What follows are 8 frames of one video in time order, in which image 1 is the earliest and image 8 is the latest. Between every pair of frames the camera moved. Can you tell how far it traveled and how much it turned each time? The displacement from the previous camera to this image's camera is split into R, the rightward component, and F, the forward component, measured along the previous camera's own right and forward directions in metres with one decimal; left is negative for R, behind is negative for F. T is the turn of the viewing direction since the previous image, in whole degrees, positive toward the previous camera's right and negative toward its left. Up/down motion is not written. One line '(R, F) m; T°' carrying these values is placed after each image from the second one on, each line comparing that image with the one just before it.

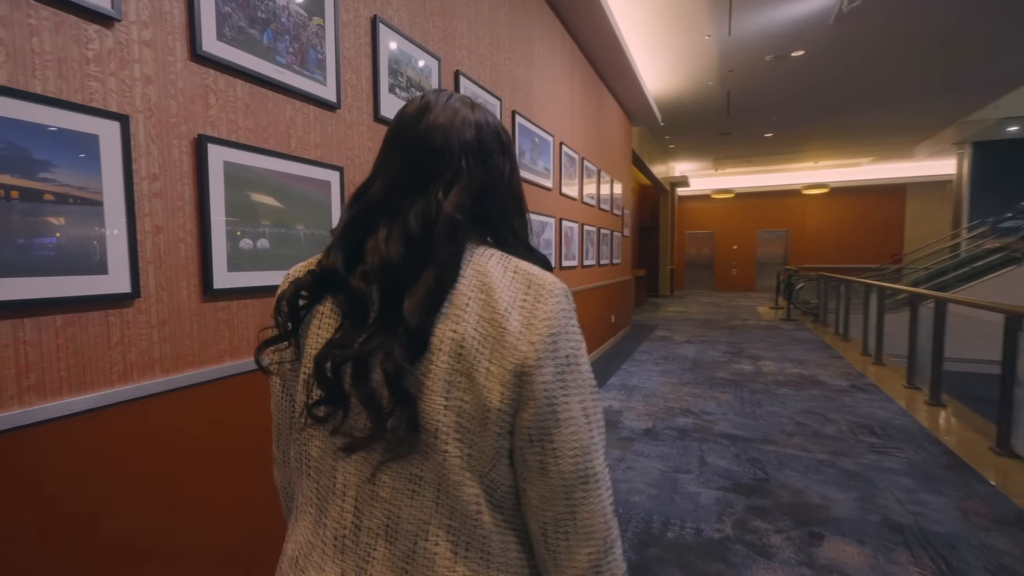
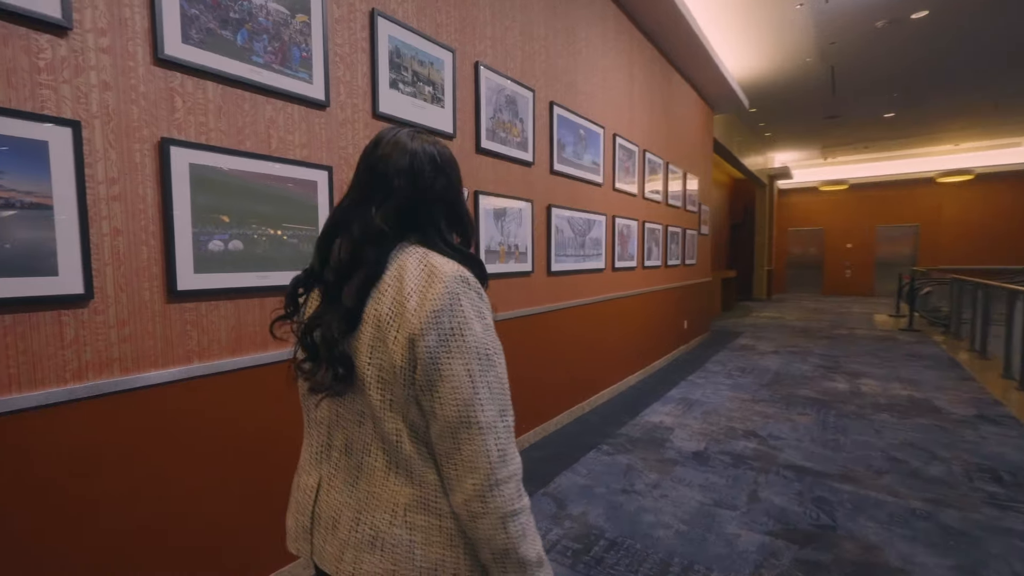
(+0.5, +0.3) m; -11°
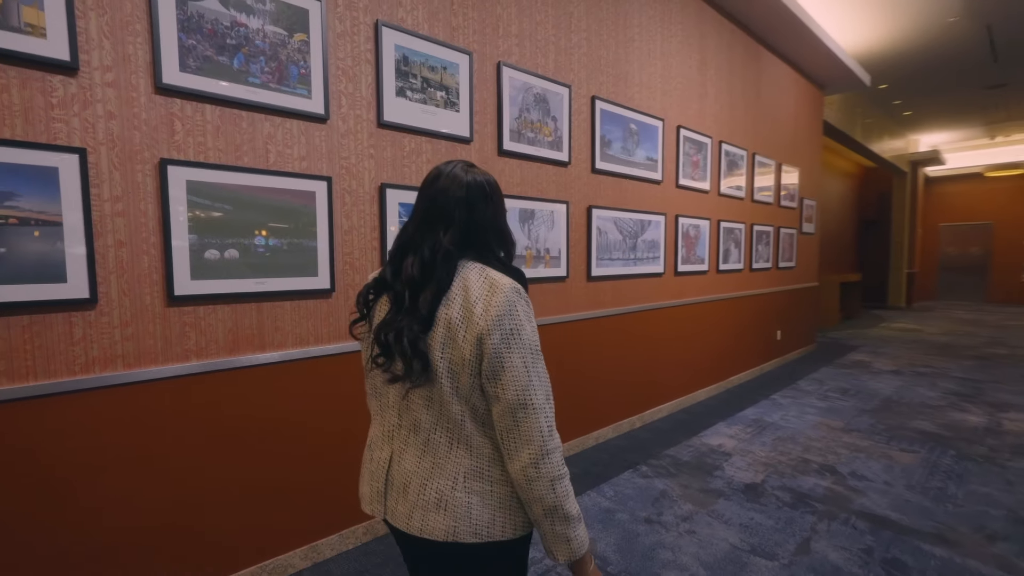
(+0.6, +0.2) m; -13°
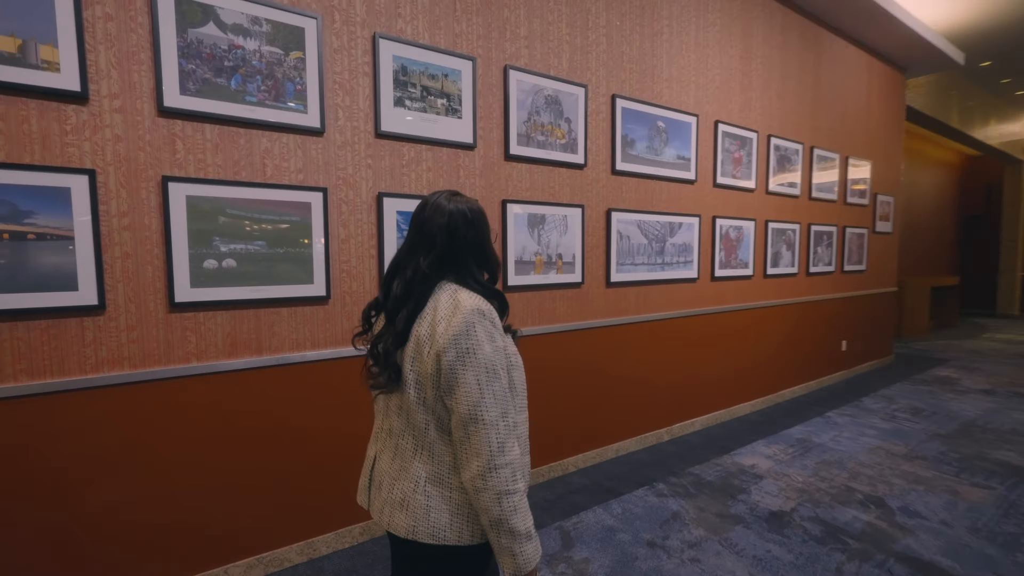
(+0.4, +0.1) m; -8°
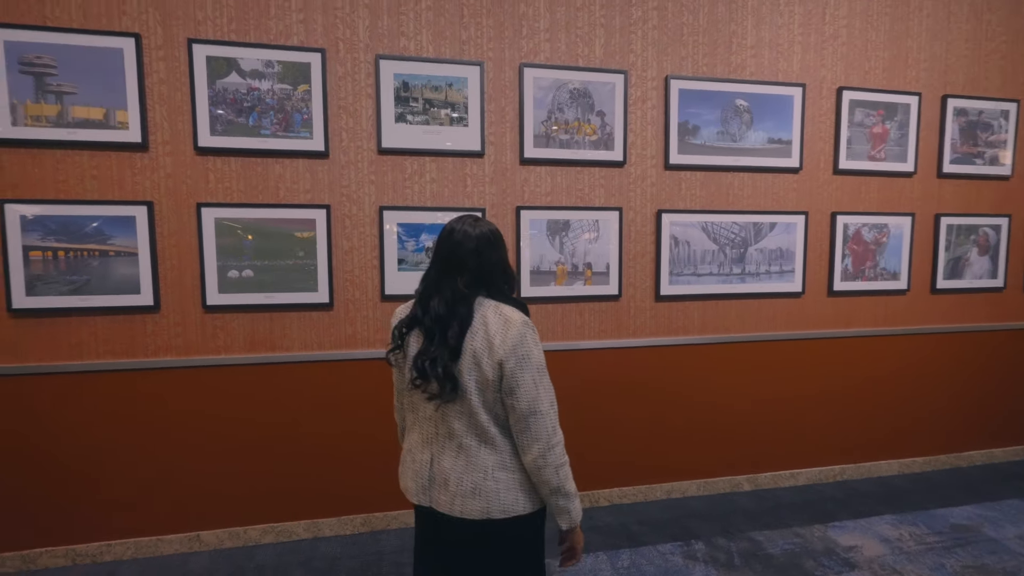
(+1.1, +0.4) m; -23°
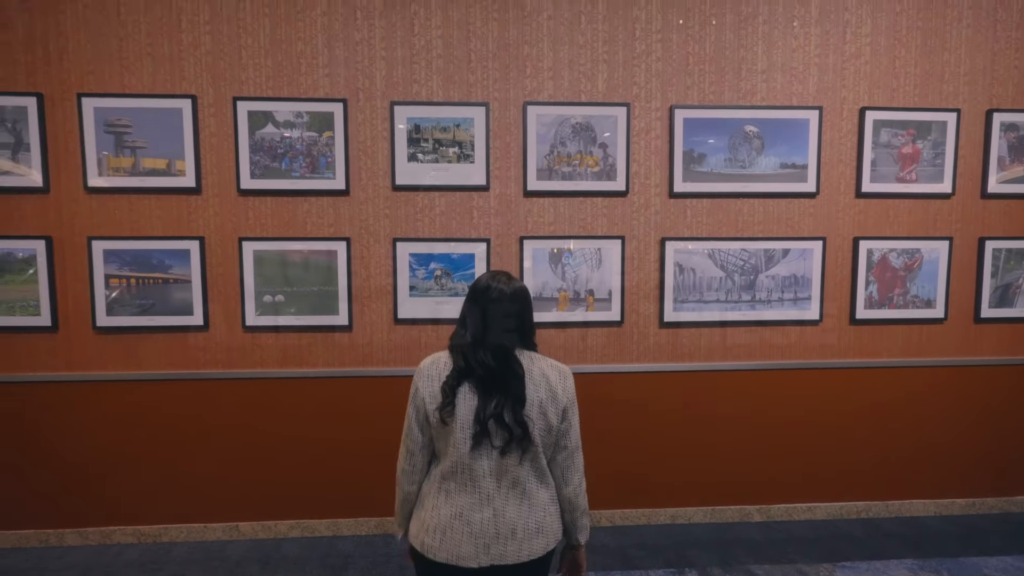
(+0.4, -0.1) m; -8°
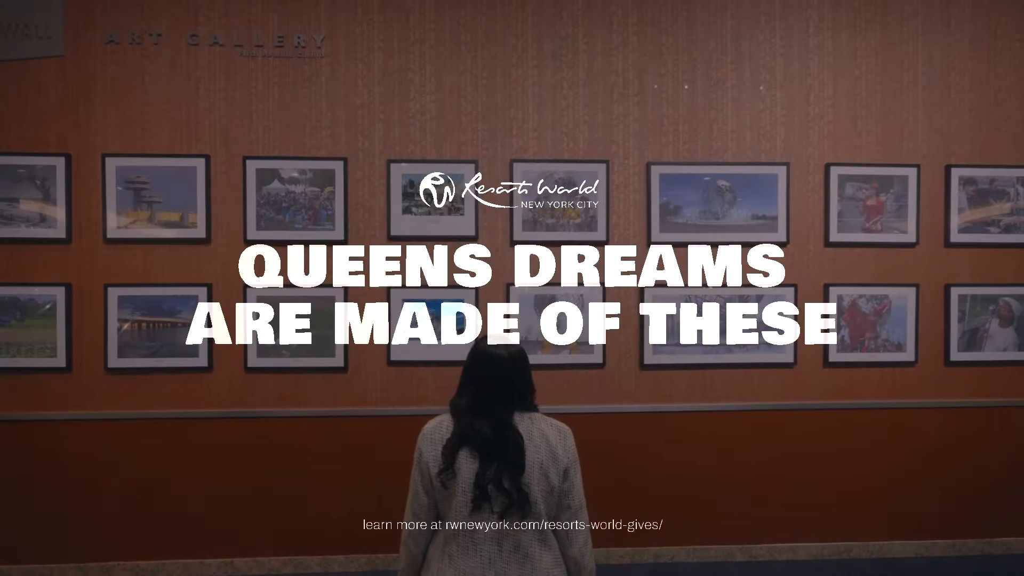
(+0.1, -0.2) m; -1°
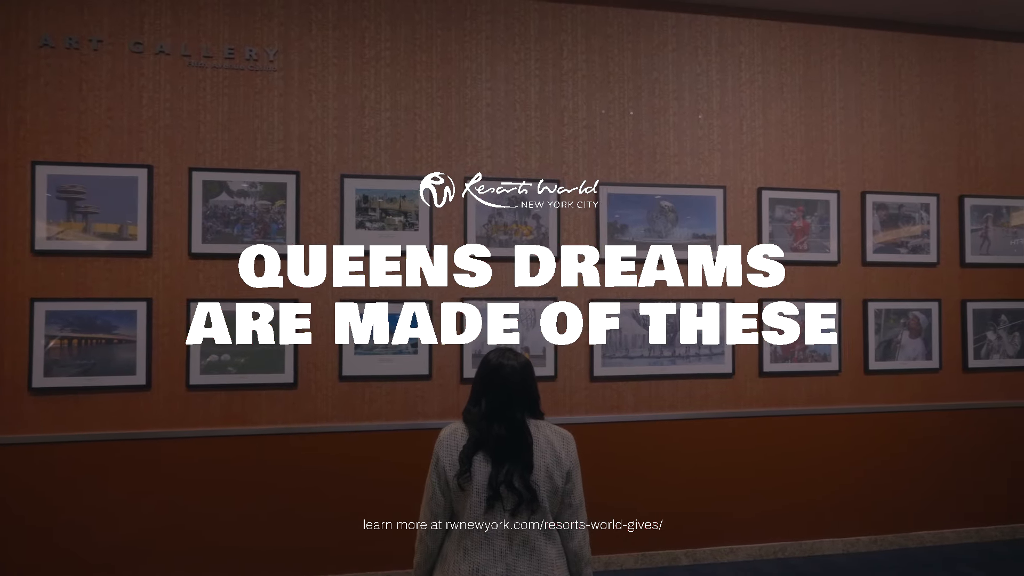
(0.0, -0.1) m; +5°
